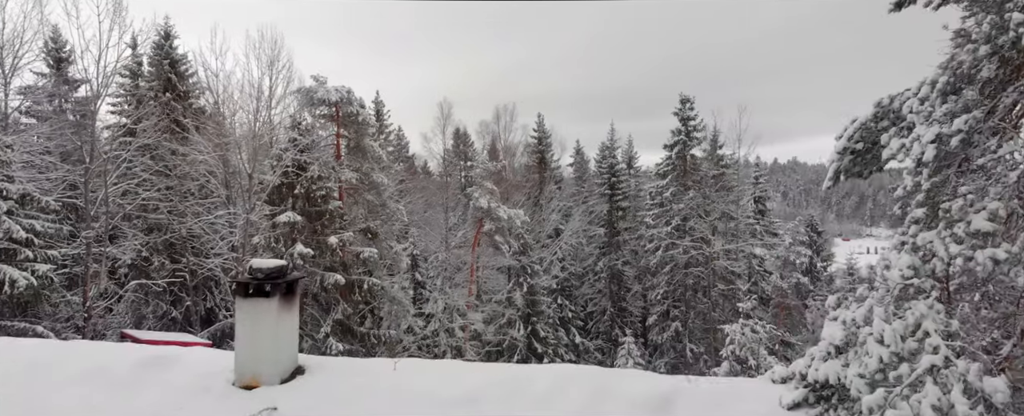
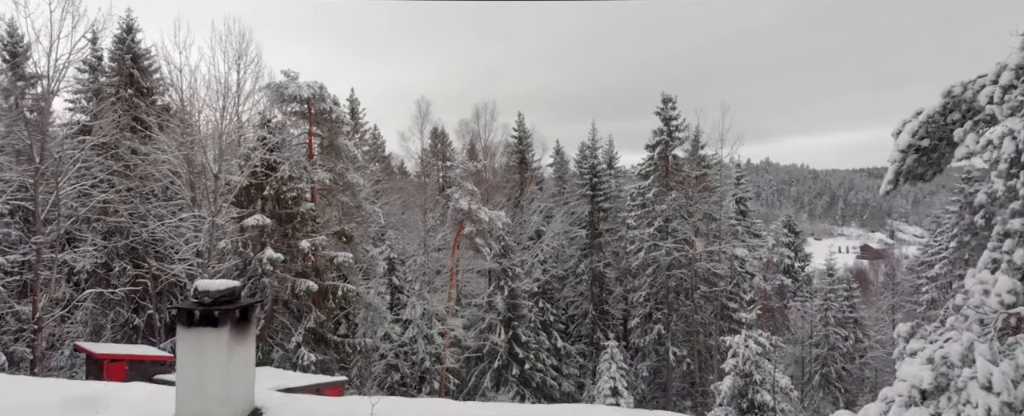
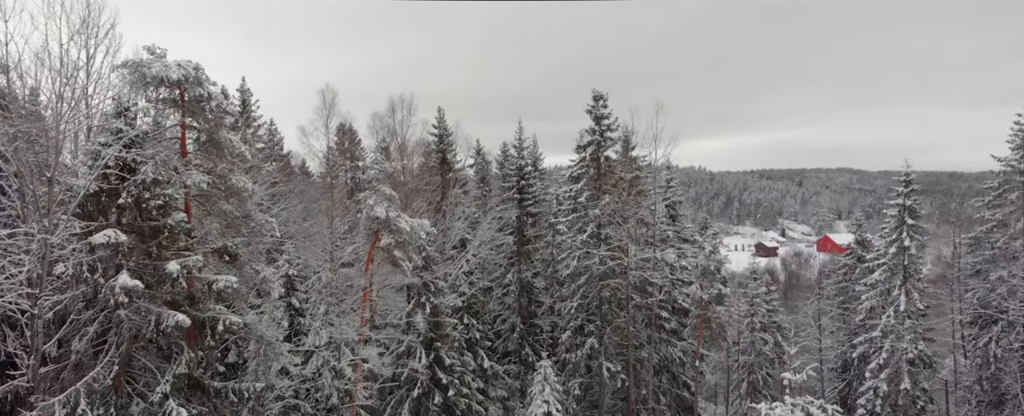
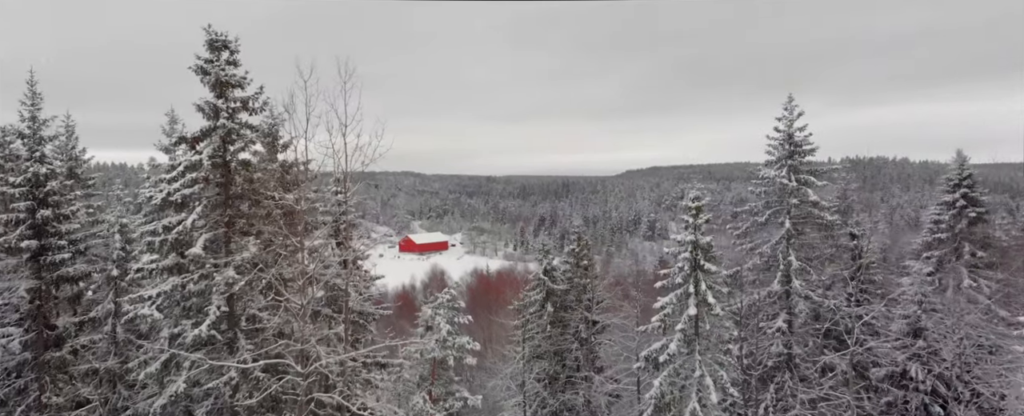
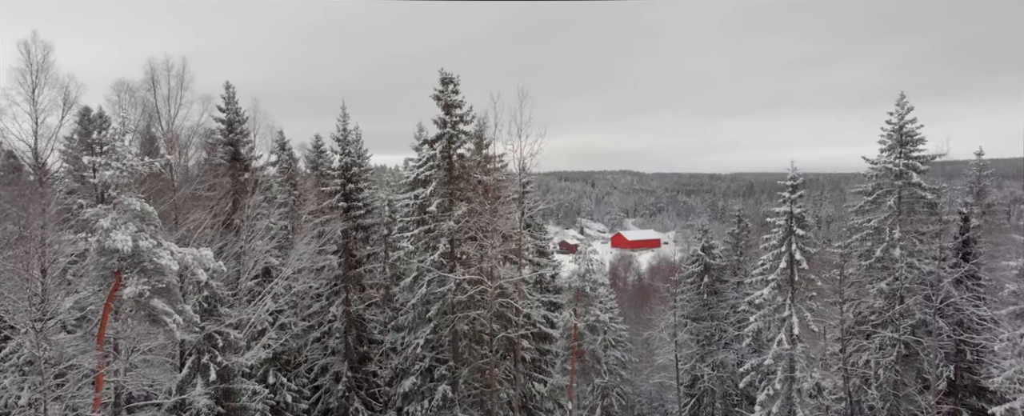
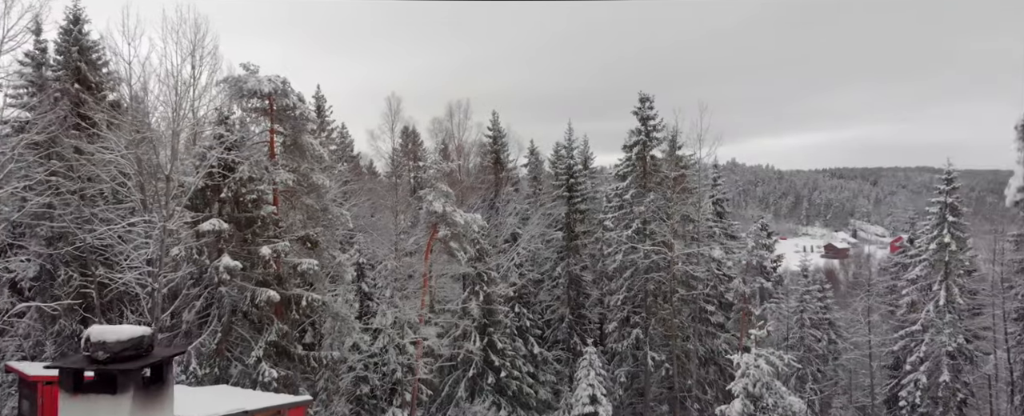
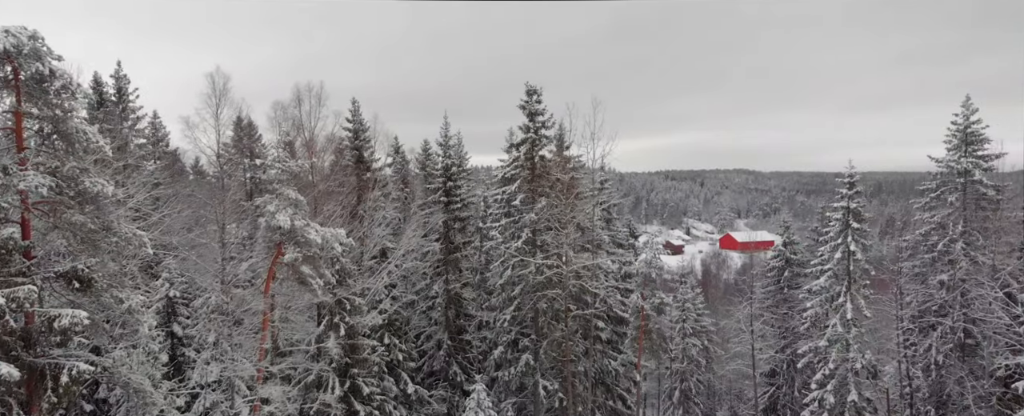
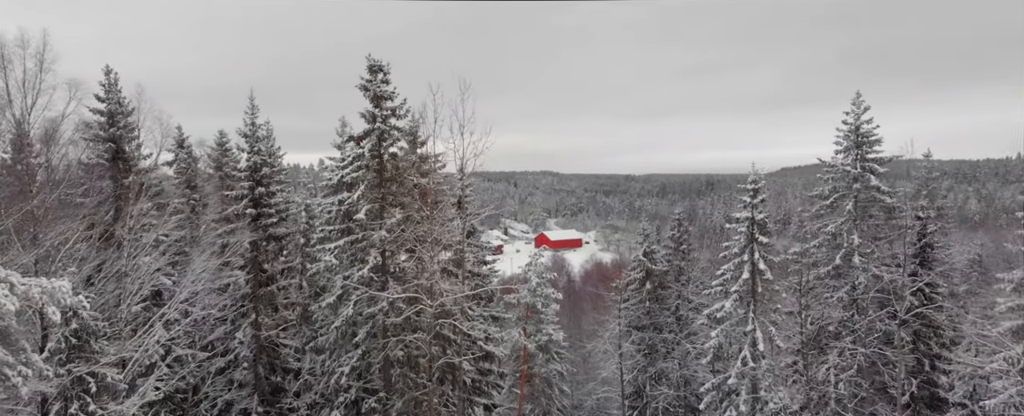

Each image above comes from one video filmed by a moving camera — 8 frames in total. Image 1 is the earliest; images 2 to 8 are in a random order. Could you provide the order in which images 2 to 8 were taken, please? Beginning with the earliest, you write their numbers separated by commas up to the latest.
2, 6, 3, 7, 5, 8, 4
